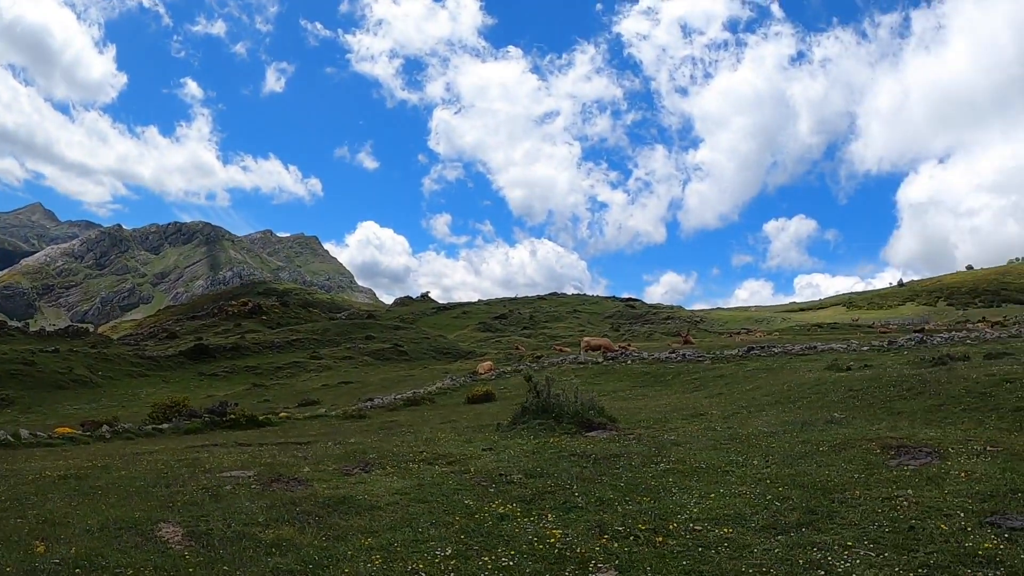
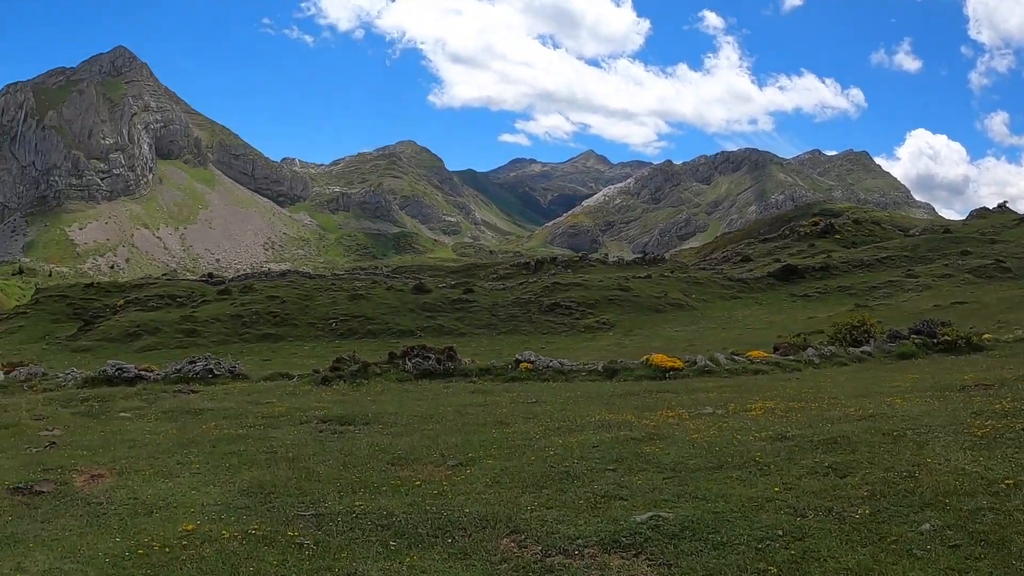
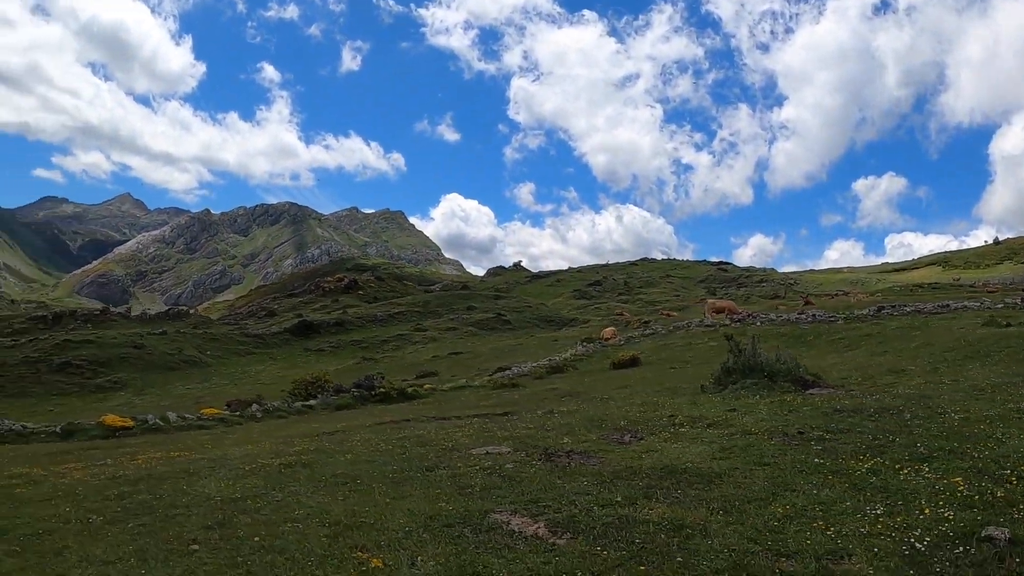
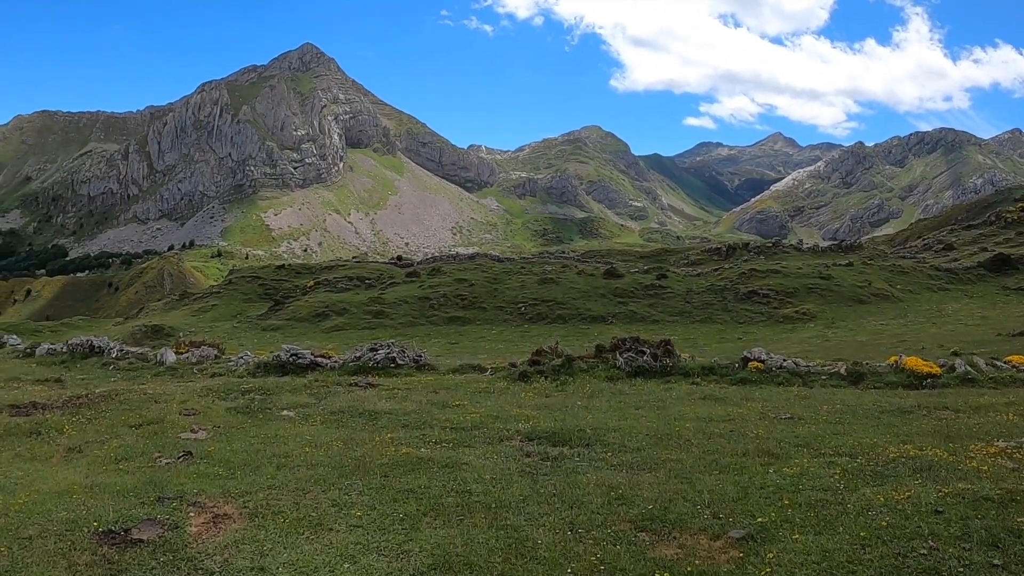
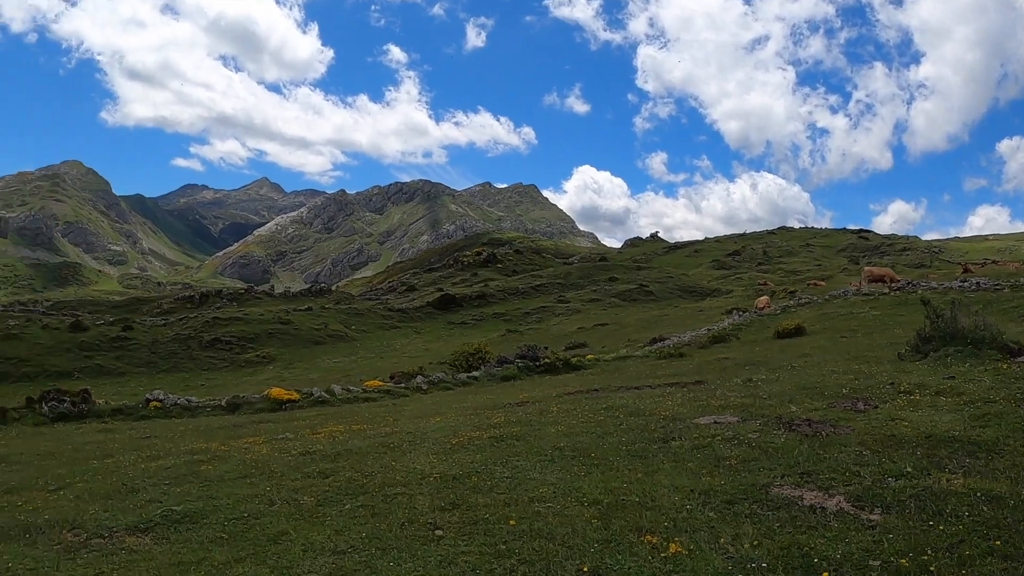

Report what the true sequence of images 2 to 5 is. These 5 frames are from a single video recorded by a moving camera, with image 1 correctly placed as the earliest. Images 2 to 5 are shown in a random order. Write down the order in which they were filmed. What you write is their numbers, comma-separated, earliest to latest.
3, 5, 2, 4
